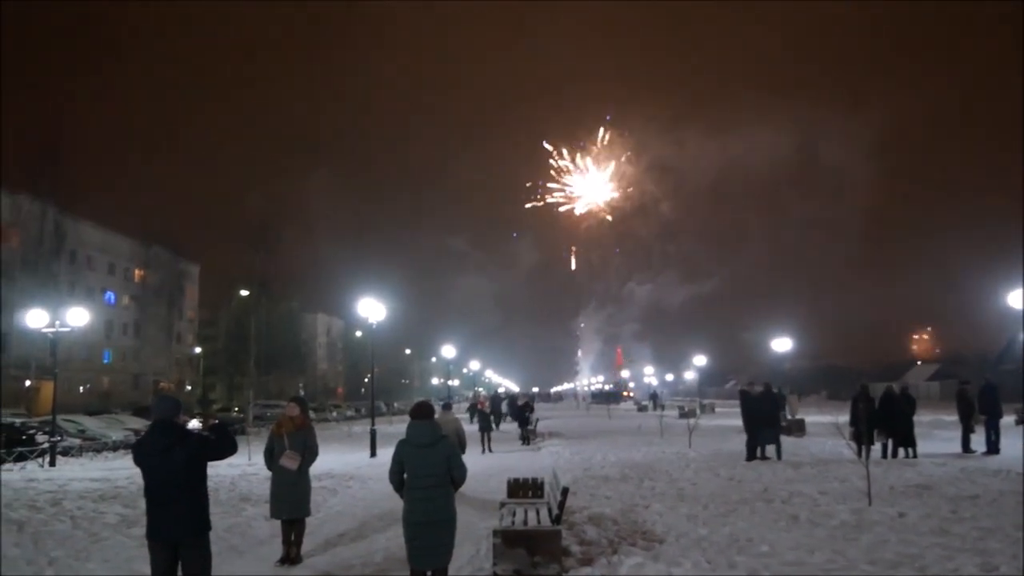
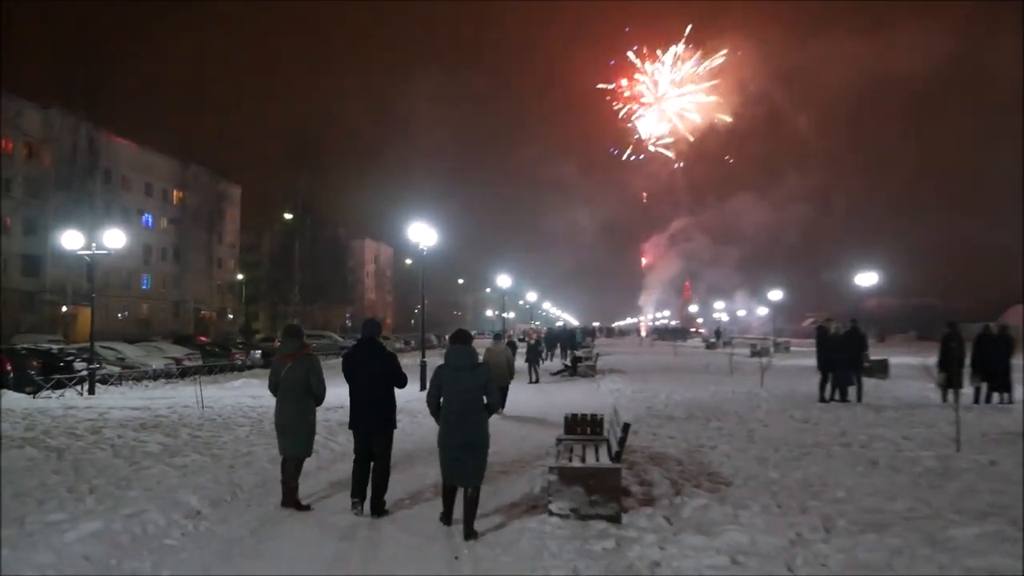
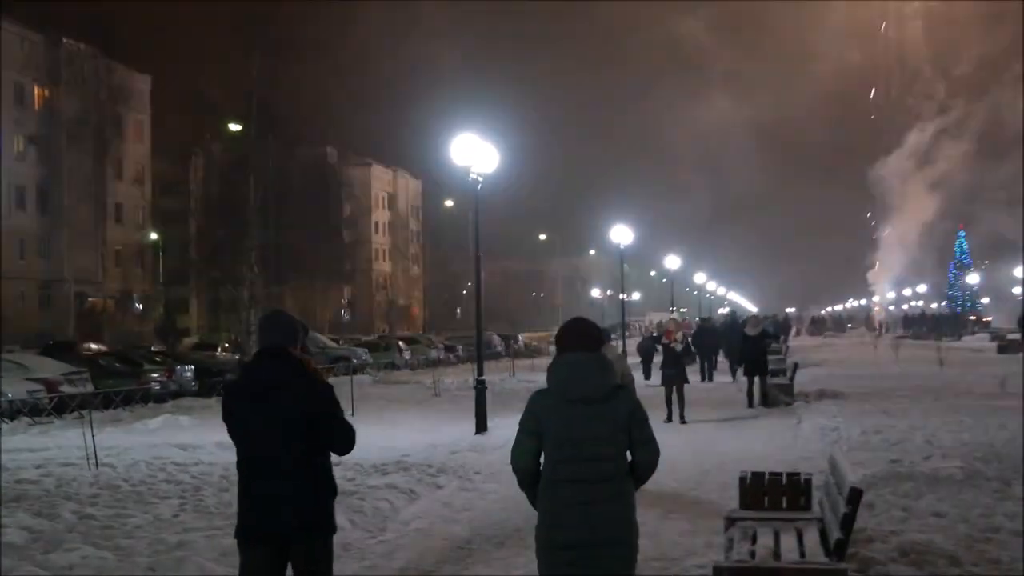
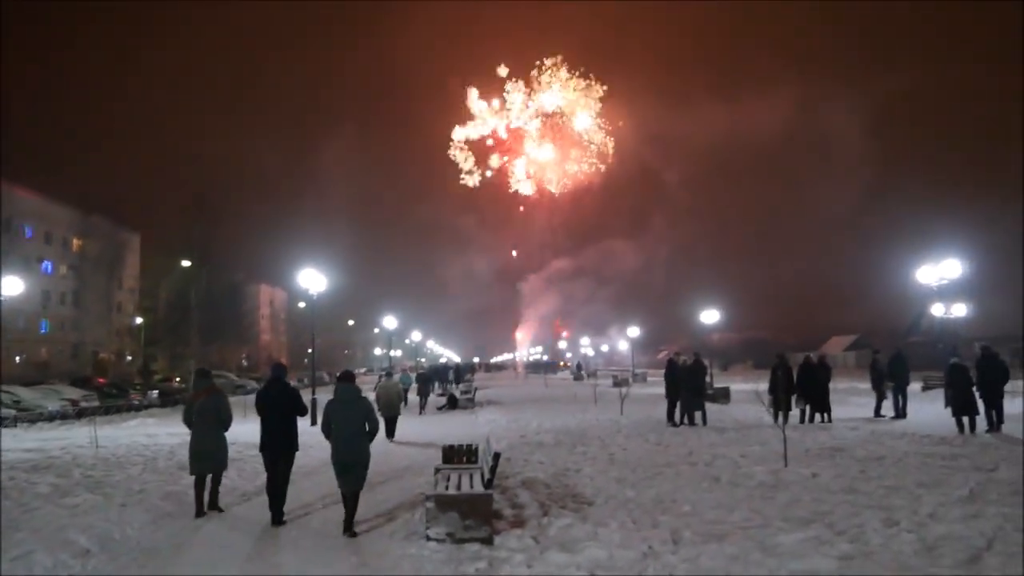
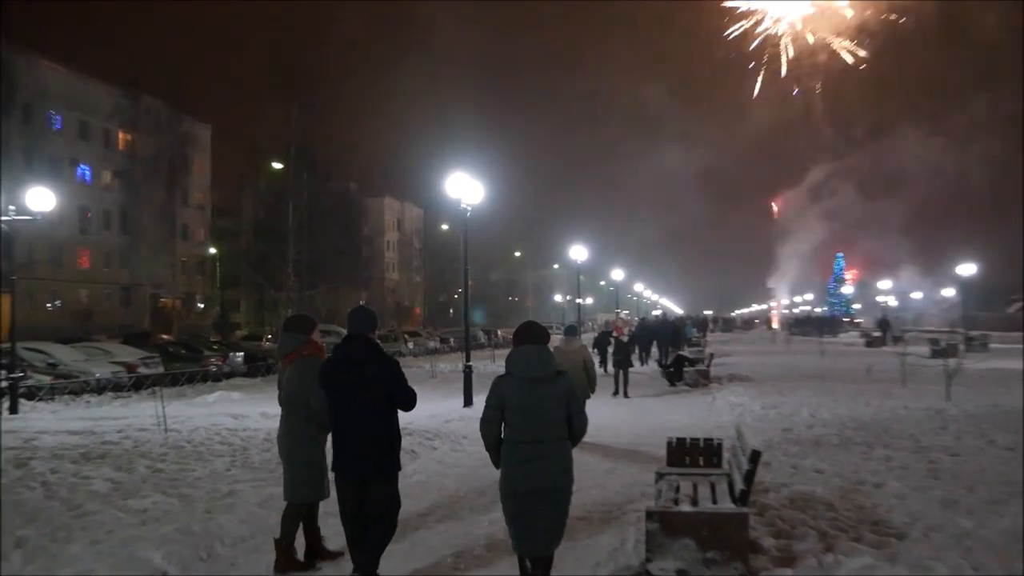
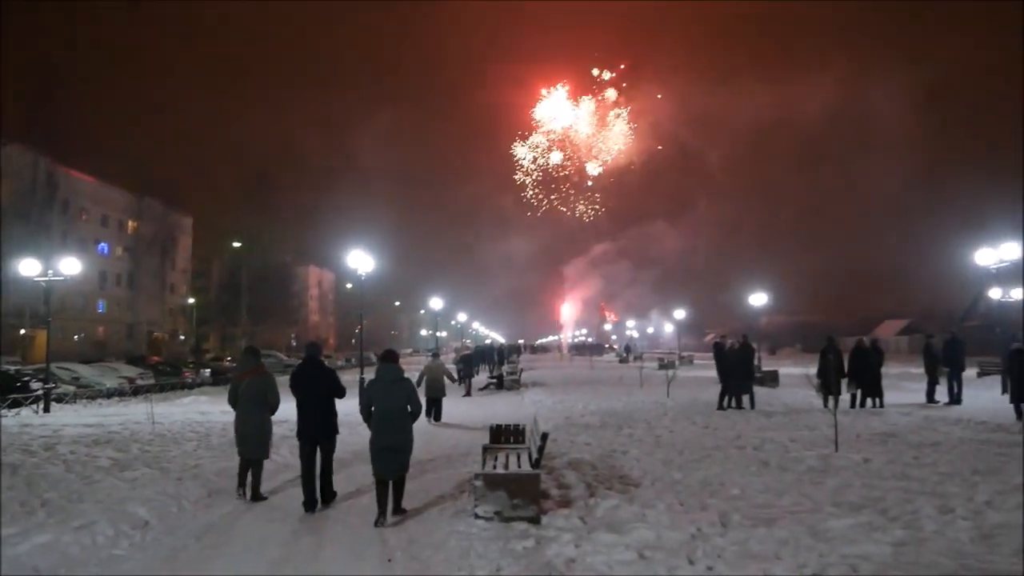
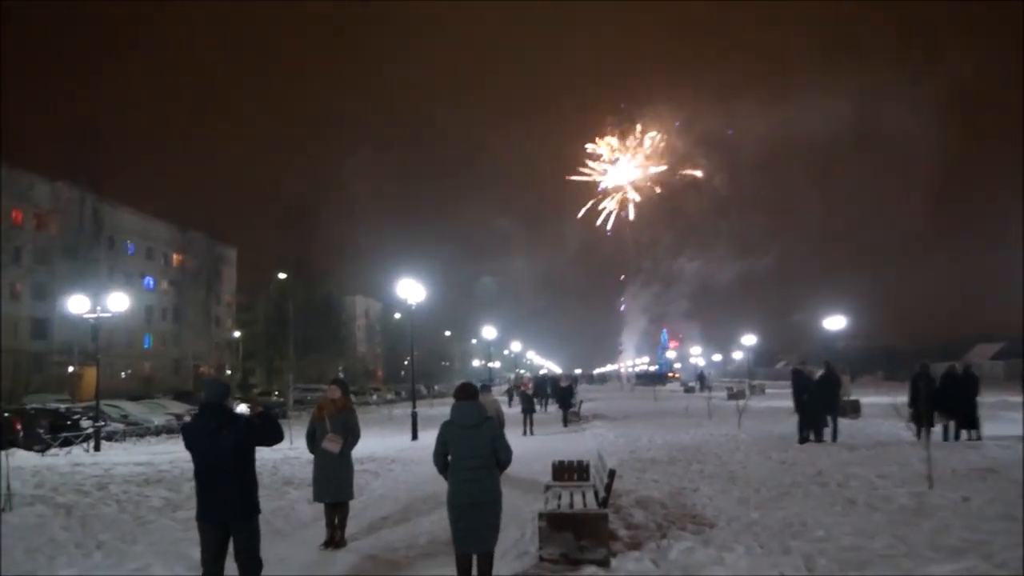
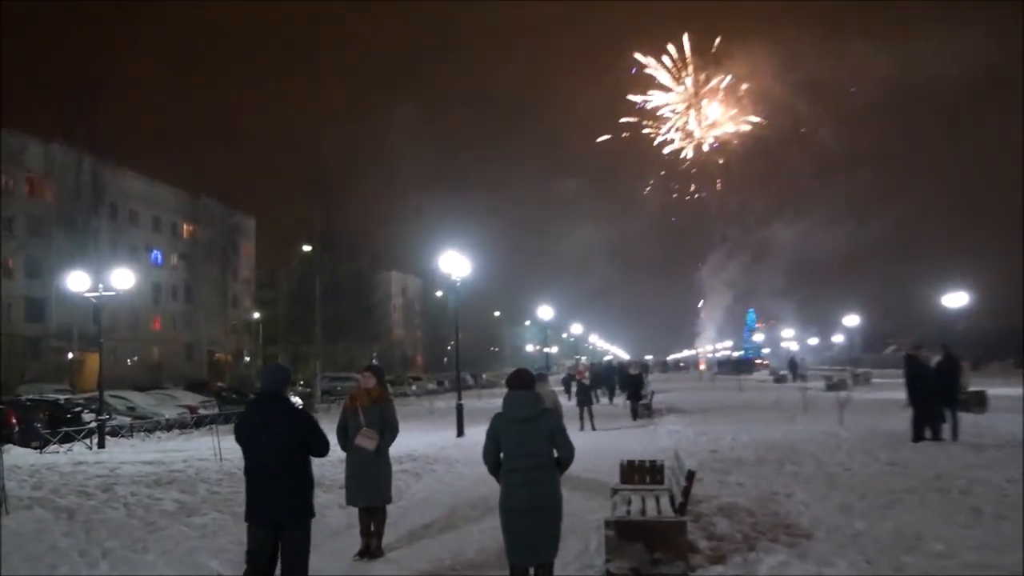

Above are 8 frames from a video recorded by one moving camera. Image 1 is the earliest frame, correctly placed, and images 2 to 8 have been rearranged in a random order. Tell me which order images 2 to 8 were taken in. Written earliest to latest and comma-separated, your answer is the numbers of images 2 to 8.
7, 8, 3, 5, 2, 6, 4
